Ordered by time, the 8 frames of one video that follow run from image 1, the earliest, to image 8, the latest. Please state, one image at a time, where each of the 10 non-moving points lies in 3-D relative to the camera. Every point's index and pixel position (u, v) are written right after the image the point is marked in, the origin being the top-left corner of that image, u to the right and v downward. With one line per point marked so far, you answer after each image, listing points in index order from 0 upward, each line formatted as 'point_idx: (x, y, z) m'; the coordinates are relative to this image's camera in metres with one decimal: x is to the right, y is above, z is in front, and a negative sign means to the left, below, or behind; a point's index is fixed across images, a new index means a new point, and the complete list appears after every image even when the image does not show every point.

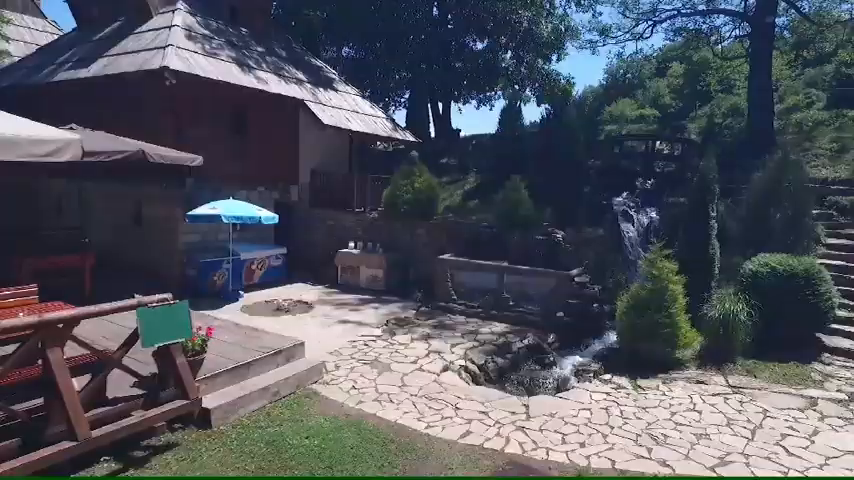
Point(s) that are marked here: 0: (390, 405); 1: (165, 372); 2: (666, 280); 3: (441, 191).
0: (-0.4, -1.9, +5.9) m
1: (-2.5, -1.3, +4.9) m
2: (+3.4, -0.5, +7.2) m
3: (+0.4, +1.3, +13.3) m
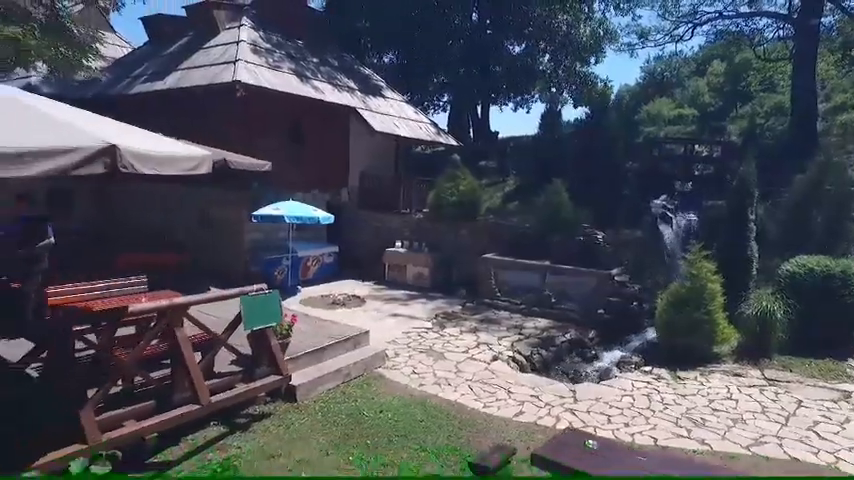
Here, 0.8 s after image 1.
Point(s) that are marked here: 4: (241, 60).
0: (+0.3, -1.9, +6.6) m
1: (-1.9, -1.2, +5.7) m
2: (+4.1, -0.5, +7.6) m
3: (+1.5, +1.3, +13.9) m
4: (-4.0, +3.9, +11.1) m
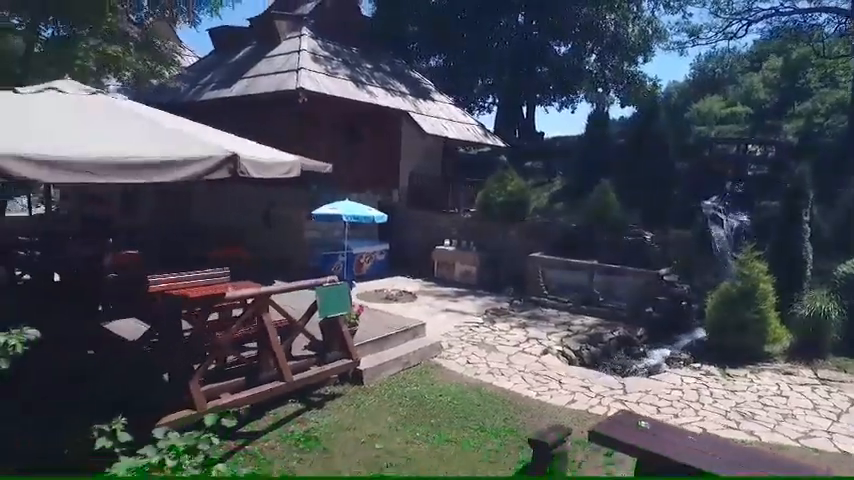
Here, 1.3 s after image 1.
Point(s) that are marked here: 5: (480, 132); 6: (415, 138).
0: (+1.0, -1.9, +7.0) m
1: (-1.2, -1.2, +6.3) m
2: (+5.0, -0.6, +7.7) m
3: (+2.9, +1.3, +14.2) m
4: (-2.8, +4.0, +11.8) m
5: (+1.6, +3.4, +15.9) m
6: (-0.3, +3.0, +15.1) m
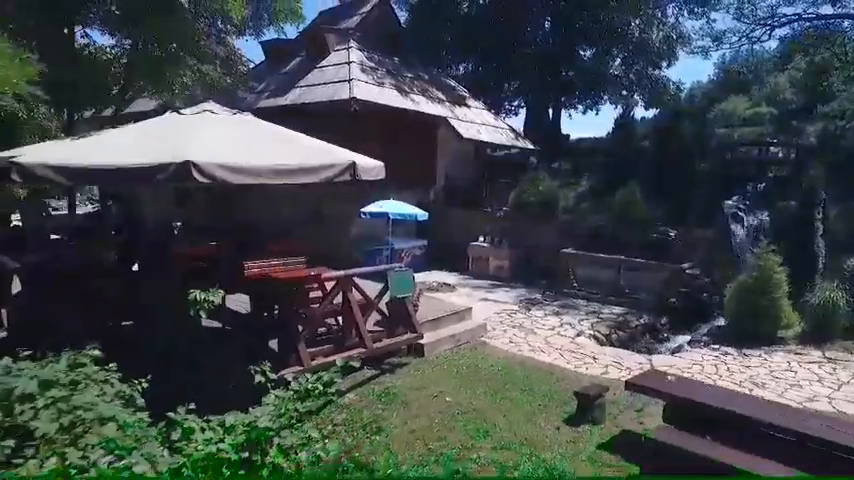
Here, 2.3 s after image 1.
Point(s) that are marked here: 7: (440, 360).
0: (+1.8, -1.8, +8.0) m
1: (-0.4, -1.1, +7.4) m
2: (+5.8, -0.5, +8.6) m
3: (+3.9, +1.4, +15.1) m
4: (-1.9, +4.1, +12.9) m
5: (+2.8, +3.5, +16.9) m
6: (+0.8, +3.1, +16.1) m
7: (+0.2, -1.7, +7.4) m
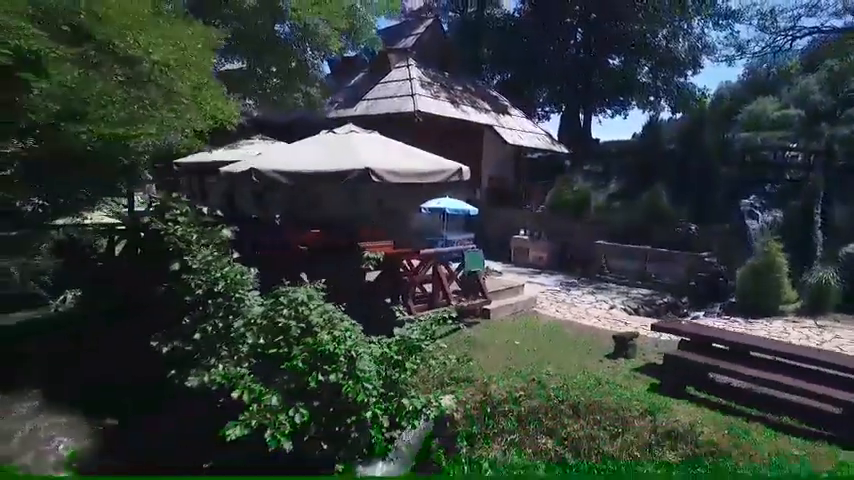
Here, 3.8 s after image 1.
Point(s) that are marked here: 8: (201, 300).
0: (+3.1, -1.6, +10.0) m
1: (+0.8, -0.9, +9.5) m
2: (+7.1, -0.3, +10.4) m
3: (+5.5, +1.6, +17.0) m
4: (-0.3, +4.3, +15.1) m
5: (+4.4, +3.7, +18.8) m
6: (+2.4, +3.3, +18.1) m
7: (+1.4, -1.5, +9.4) m
8: (-2.4, -0.6, +5.6) m
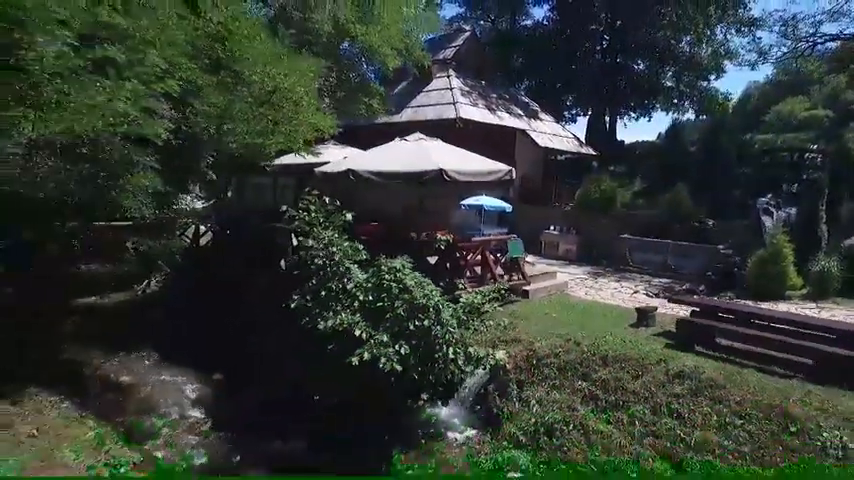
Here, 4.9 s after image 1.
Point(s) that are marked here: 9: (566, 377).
0: (+4.1, -1.4, +11.5) m
1: (+1.8, -0.6, +11.0) m
2: (+8.1, -0.1, +11.7) m
3: (+6.9, +1.7, +18.4) m
4: (+1.0, +4.5, +16.7) m
5: (+5.9, +3.8, +20.2) m
6: (+3.8, +3.5, +19.6) m
7: (+2.4, -1.3, +11.0) m
8: (-1.6, -0.4, +7.3) m
9: (+2.0, -2.0, +7.3) m
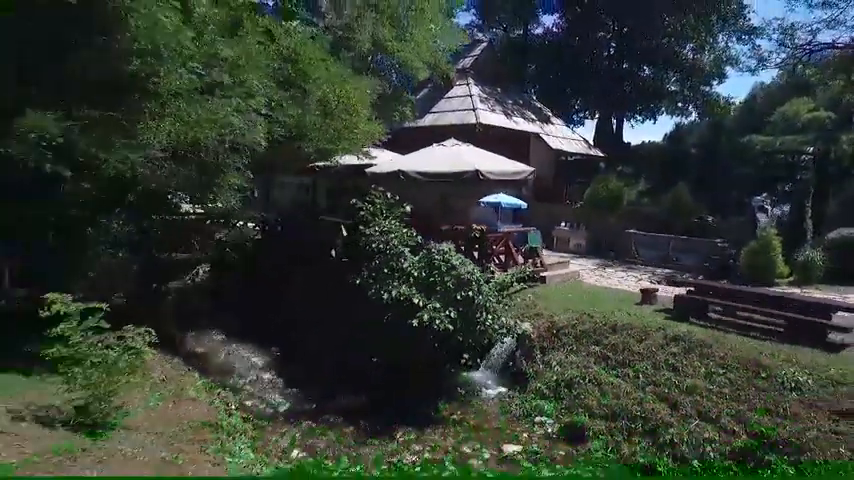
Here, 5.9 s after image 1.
0: (+4.8, -1.2, +12.9) m
1: (+2.6, -0.5, +12.5) m
2: (+8.9, +0.1, +13.2) m
3: (+7.7, +1.9, +19.8) m
4: (+1.7, +4.7, +18.2) m
5: (+6.7, +4.0, +21.7) m
6: (+4.6, +3.7, +21.1) m
7: (+3.2, -1.1, +12.5) m
8: (-0.9, -0.2, +8.9) m
9: (+2.7, -1.8, +8.8) m
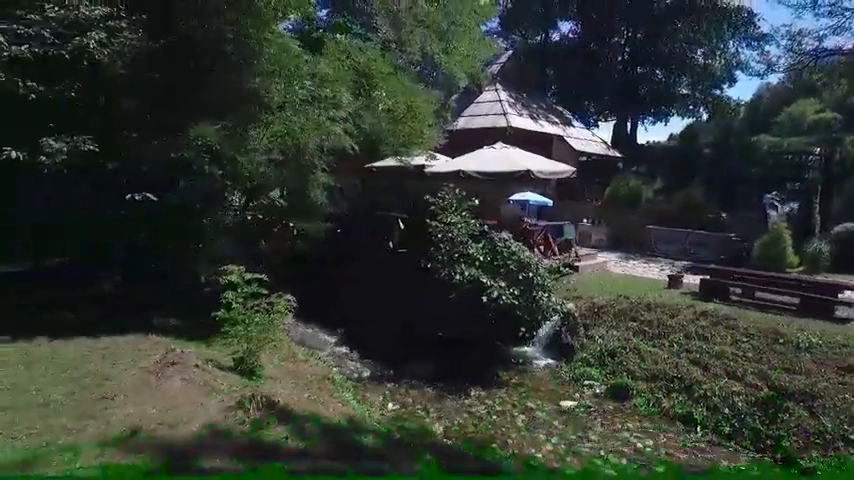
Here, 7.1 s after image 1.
0: (+6.1, -1.0, +14.3) m
1: (+3.8, -0.3, +13.9) m
2: (+10.1, +0.2, +14.5) m
3: (+8.9, +2.1, +21.2) m
4: (+3.0, +4.9, +19.6) m
5: (+8.0, +4.2, +23.0) m
6: (+5.9, +3.9, +22.5) m
7: (+4.4, -0.9, +13.9) m
8: (+0.3, 0.0, +10.3) m
9: (+3.9, -1.6, +10.2) m
